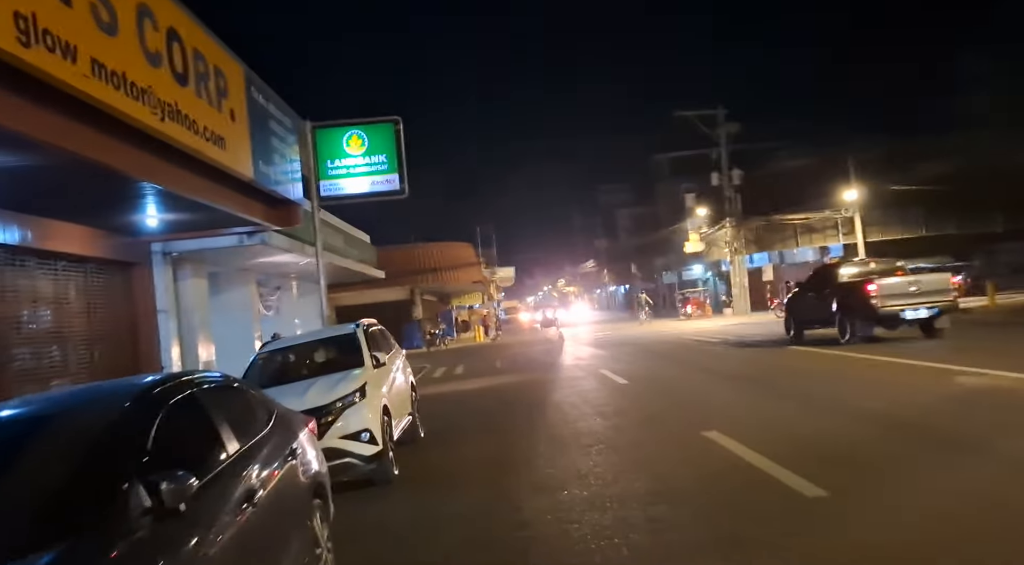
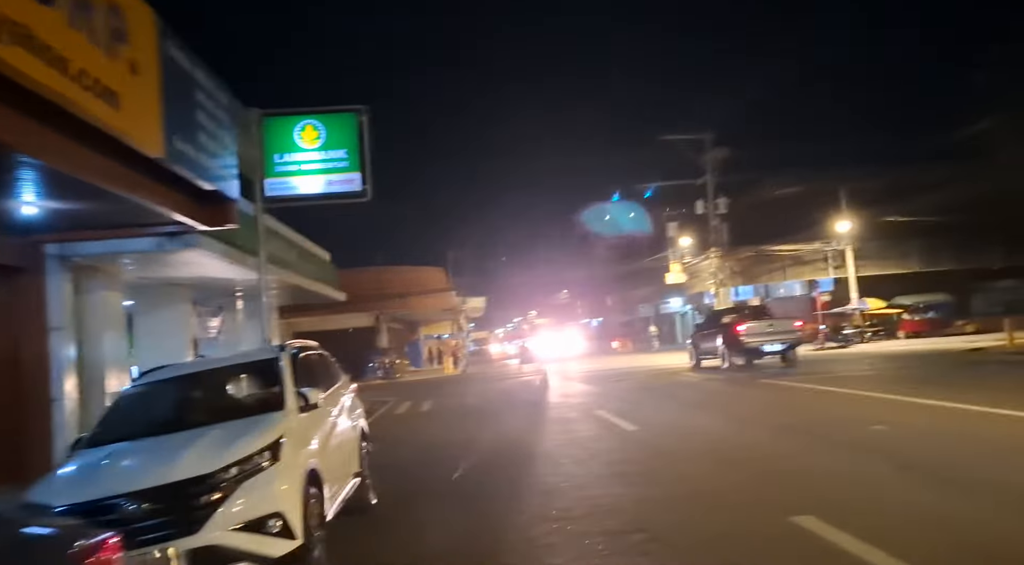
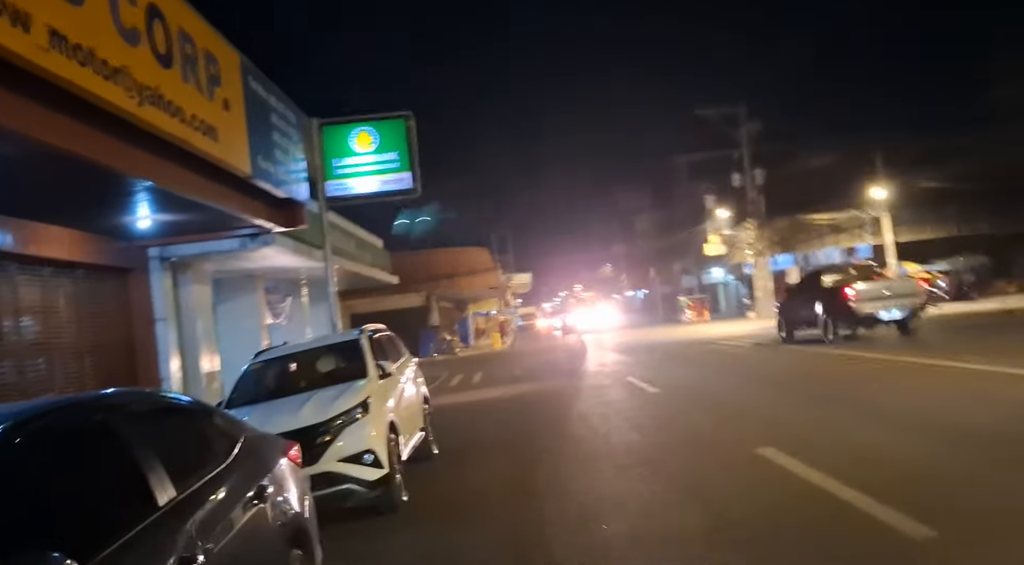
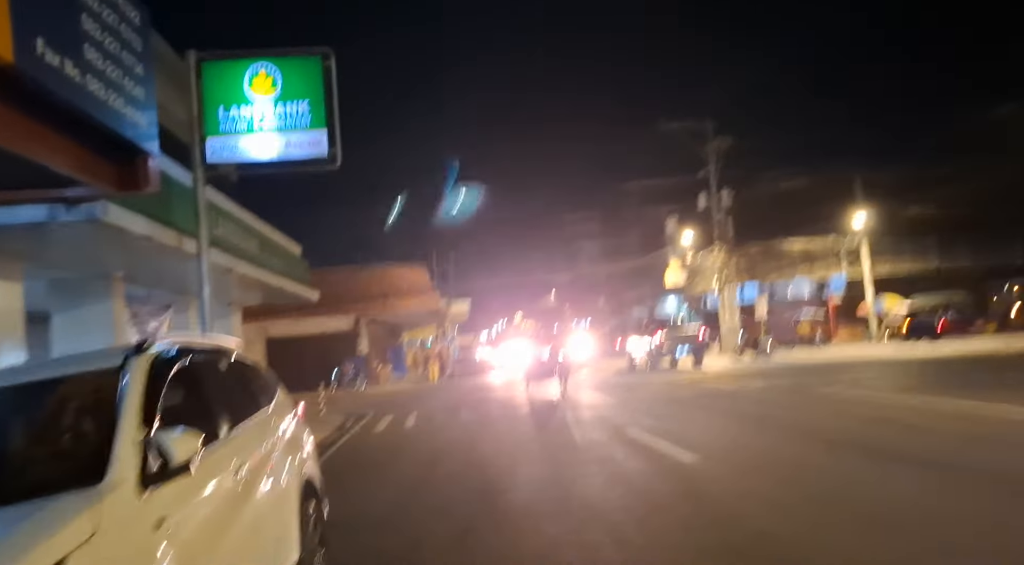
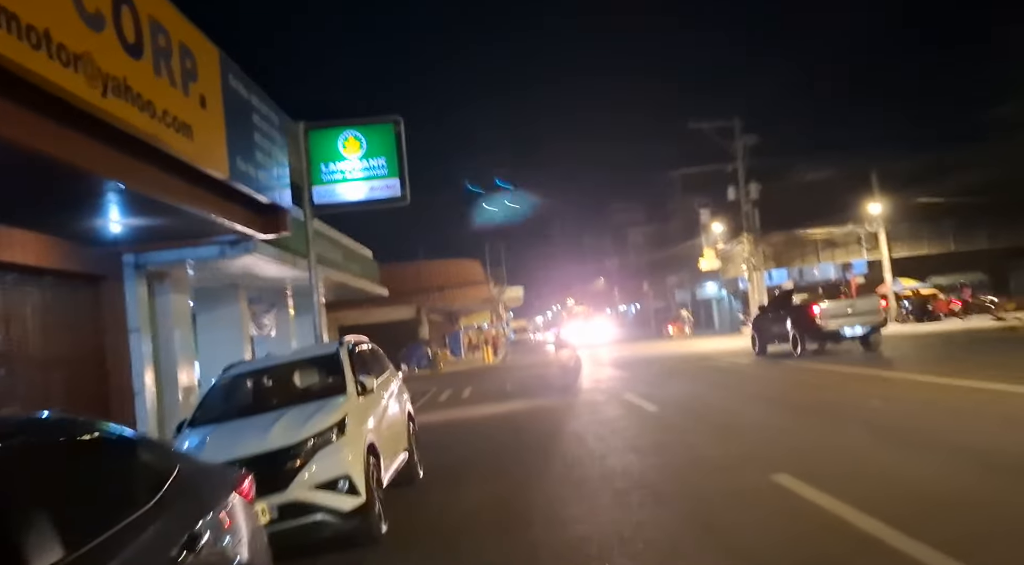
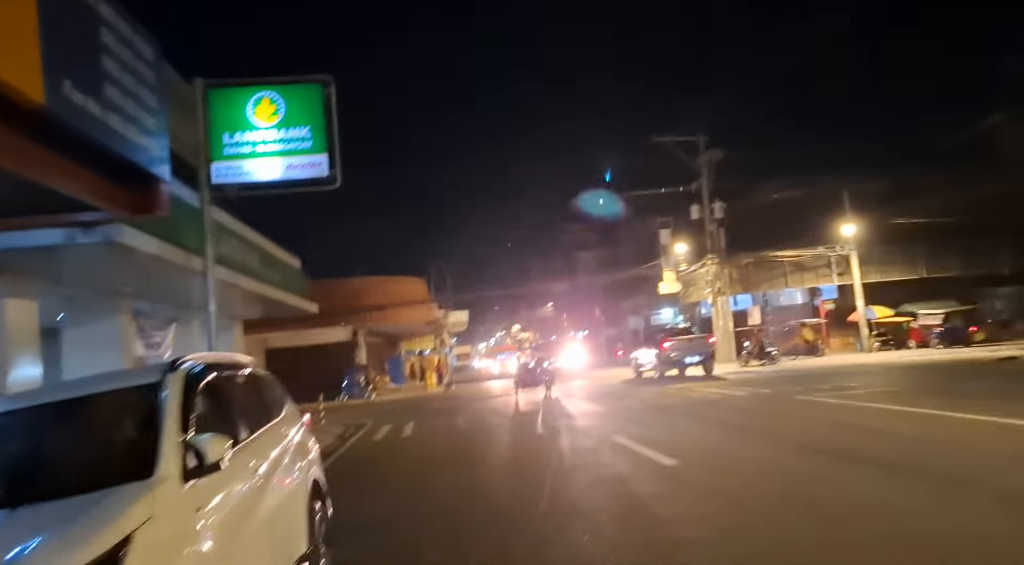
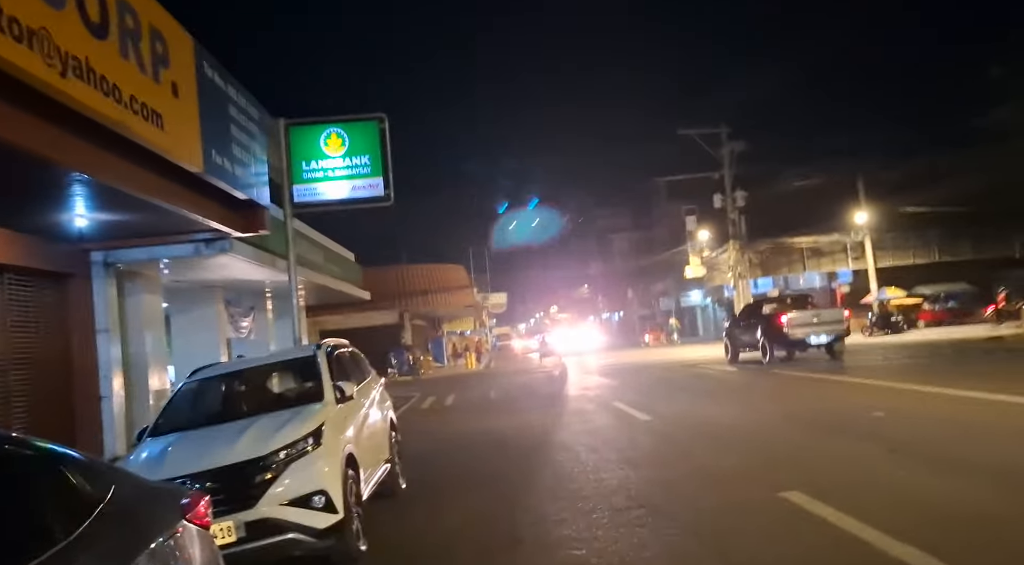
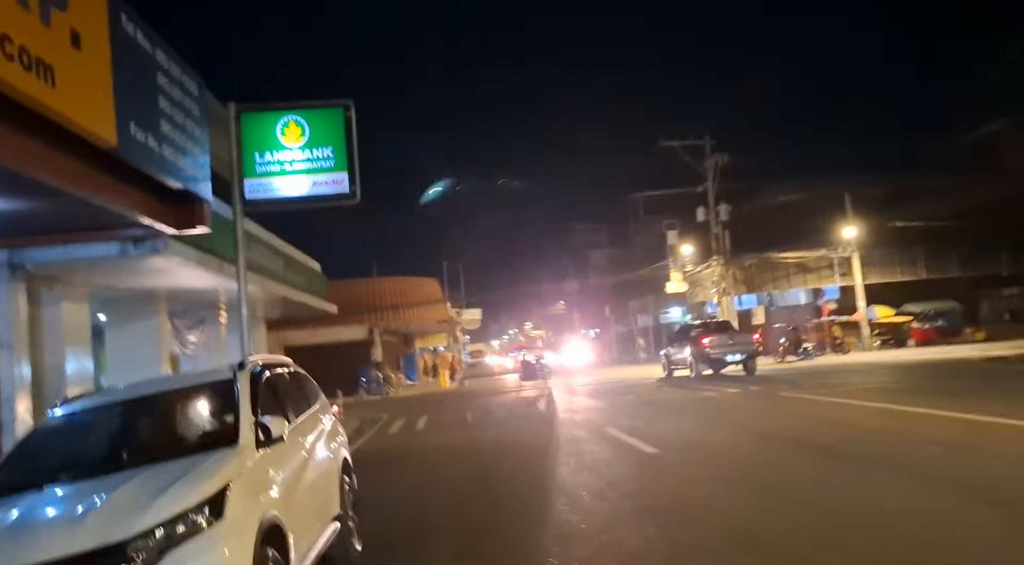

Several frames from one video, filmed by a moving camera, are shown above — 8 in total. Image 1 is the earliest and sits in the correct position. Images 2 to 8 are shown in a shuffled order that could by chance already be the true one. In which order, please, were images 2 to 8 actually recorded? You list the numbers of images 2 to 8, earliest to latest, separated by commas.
3, 5, 7, 2, 8, 6, 4
